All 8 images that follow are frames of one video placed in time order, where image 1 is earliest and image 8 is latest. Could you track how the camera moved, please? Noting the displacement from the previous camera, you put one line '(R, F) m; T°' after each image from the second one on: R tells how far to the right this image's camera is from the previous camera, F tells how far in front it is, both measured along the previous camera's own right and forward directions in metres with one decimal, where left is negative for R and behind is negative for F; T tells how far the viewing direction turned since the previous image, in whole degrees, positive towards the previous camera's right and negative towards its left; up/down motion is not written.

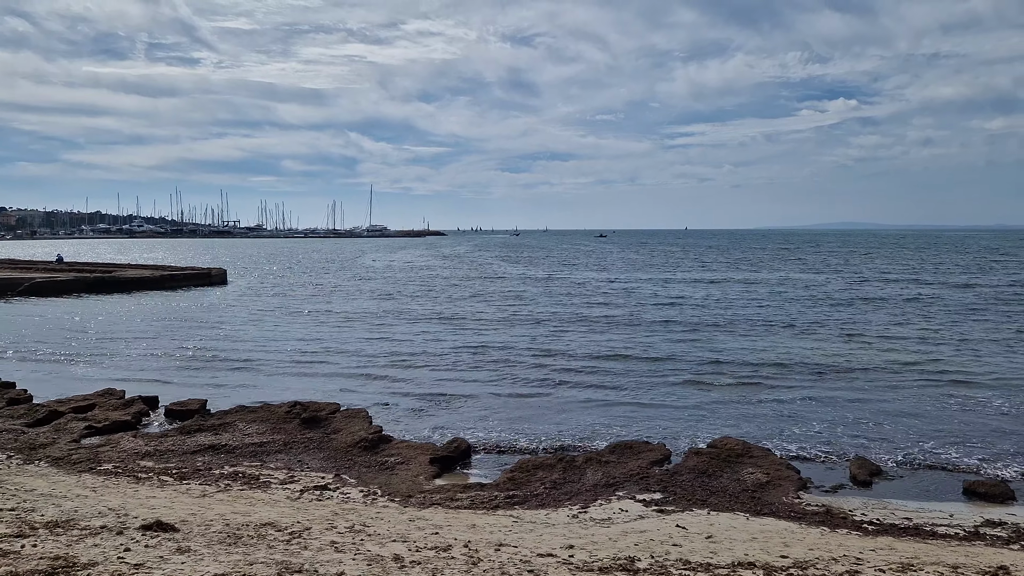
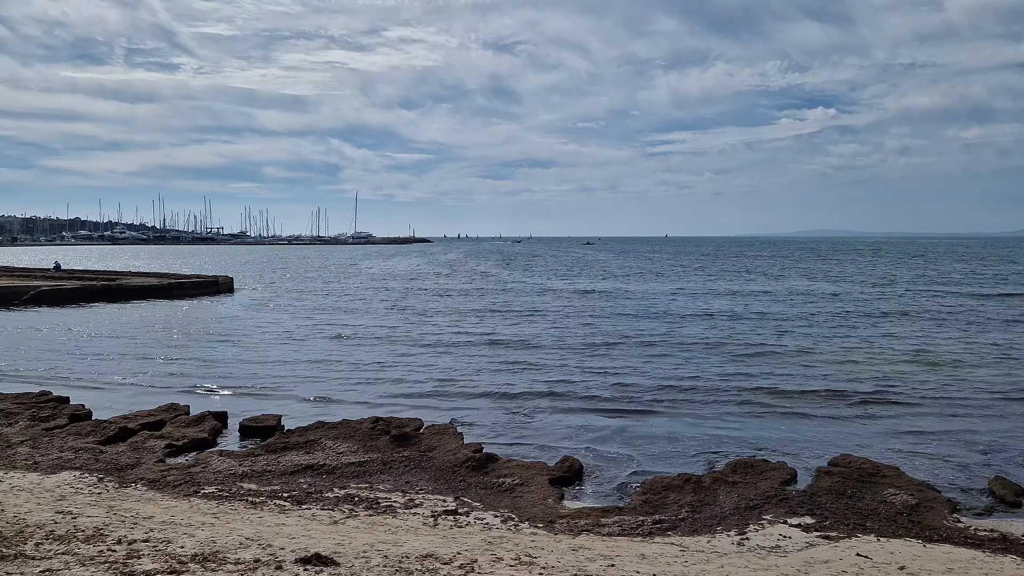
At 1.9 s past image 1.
(-1.3, +0.4) m; +1°
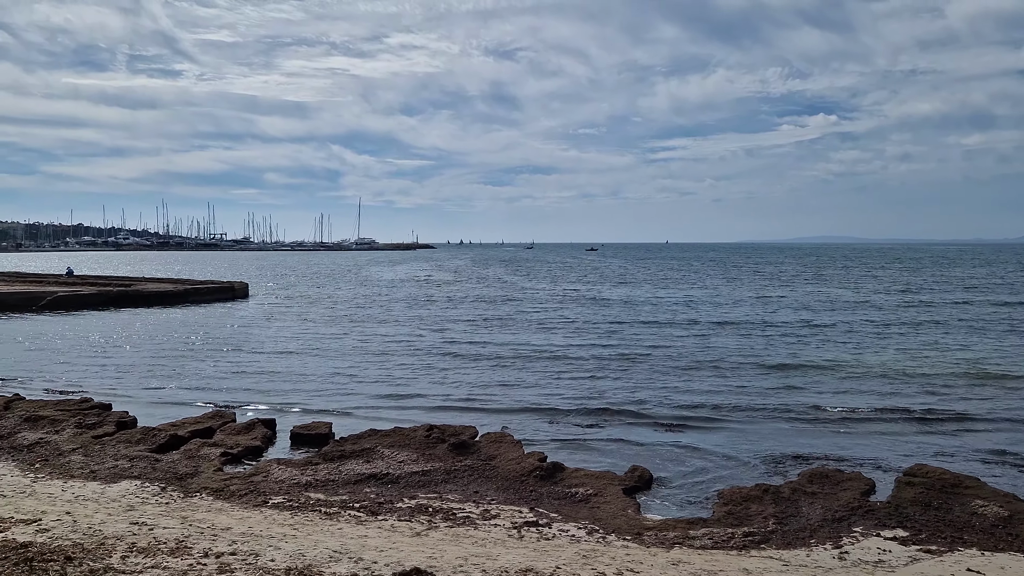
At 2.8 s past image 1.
(-0.7, +0.2) m; 0°
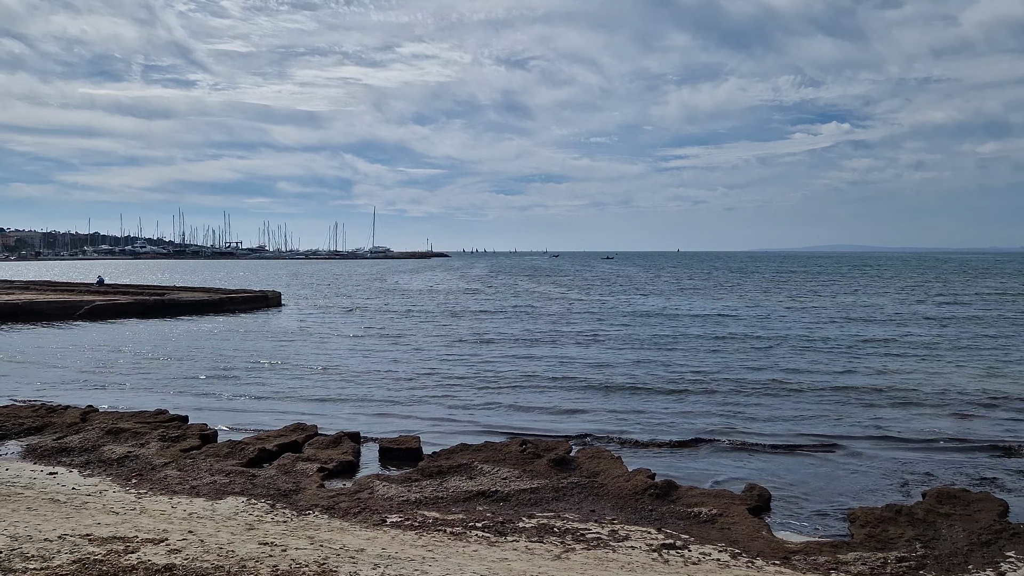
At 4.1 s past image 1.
(-1.0, +0.2) m; -1°
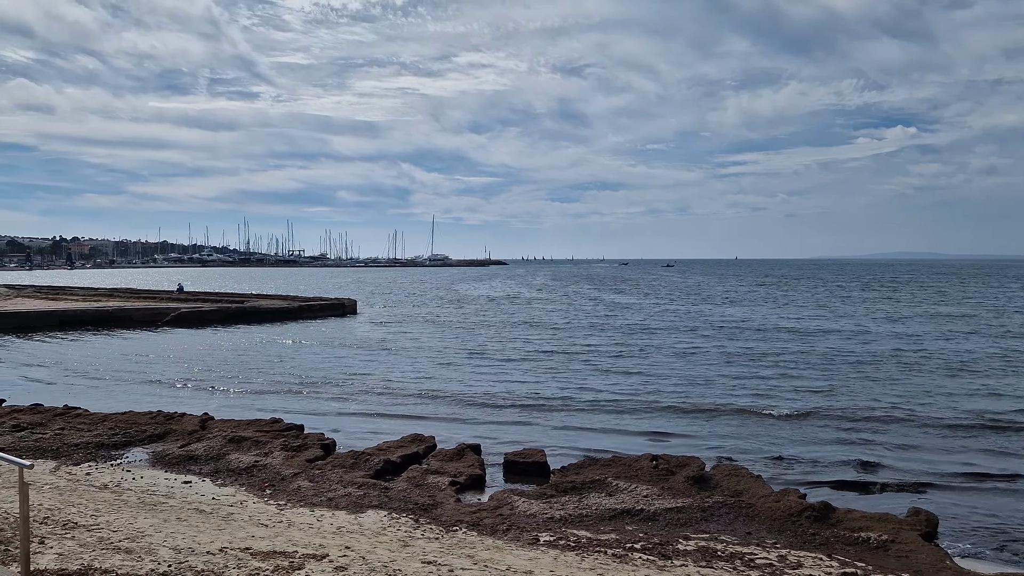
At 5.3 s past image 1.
(-0.8, +0.2) m; -4°
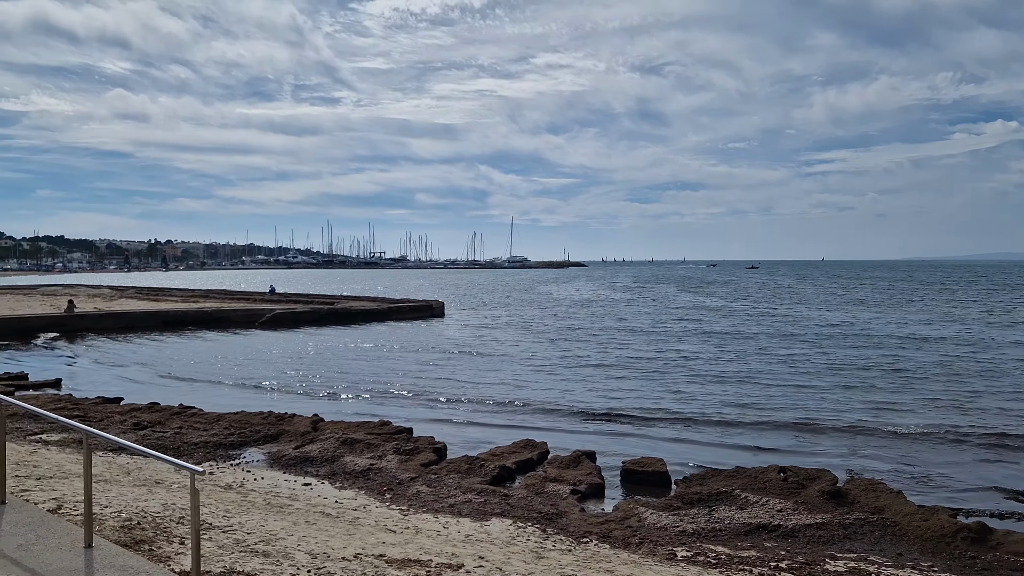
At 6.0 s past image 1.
(-0.5, +0.2) m; -5°
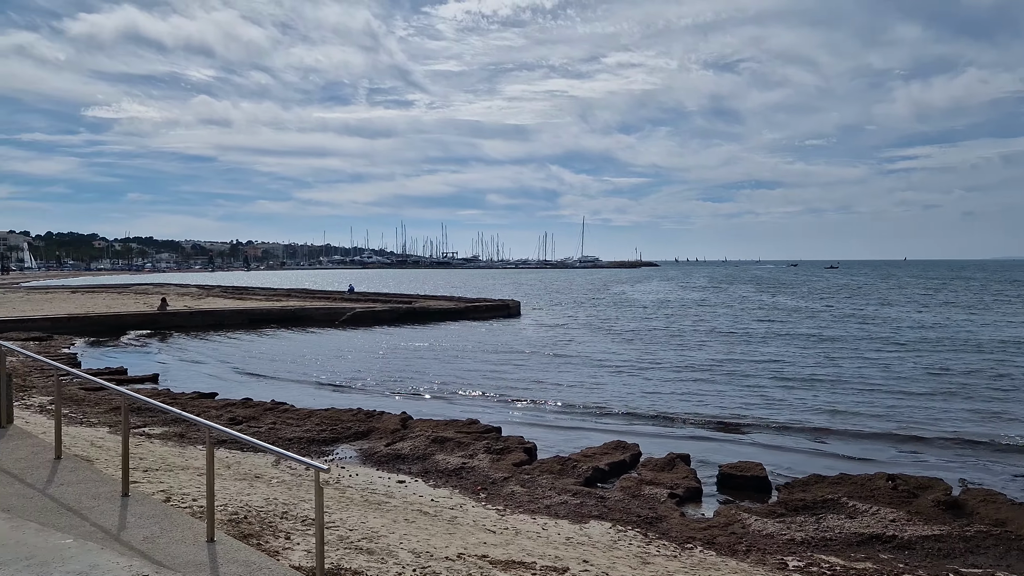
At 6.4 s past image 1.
(-0.3, +0.1) m; -5°
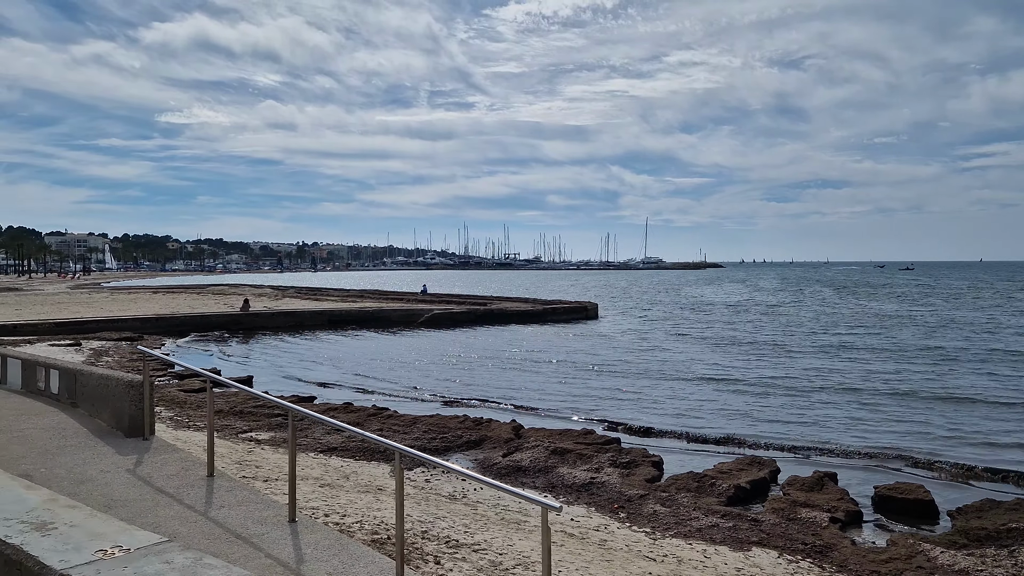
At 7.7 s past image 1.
(-0.8, +0.5) m; -4°
